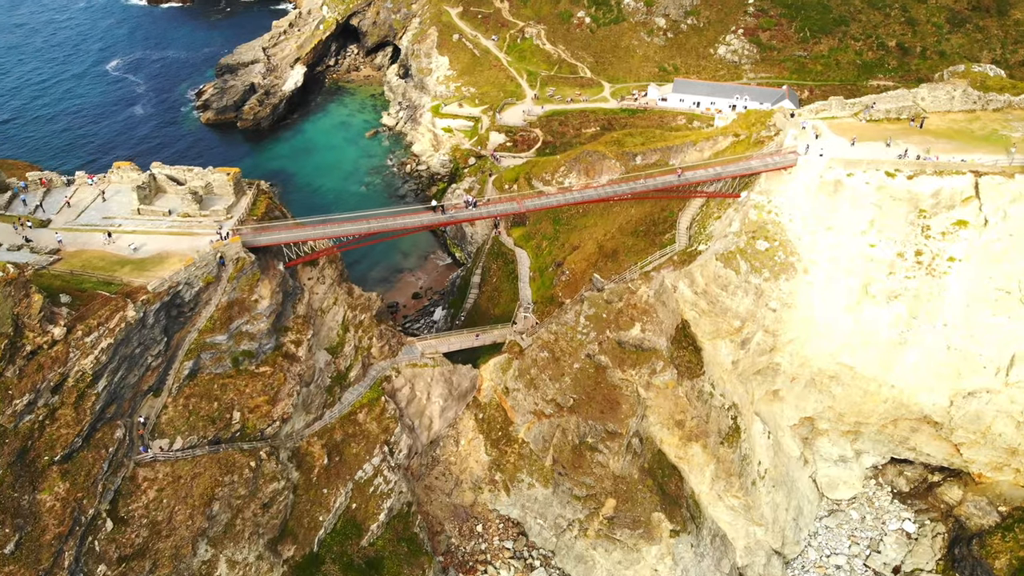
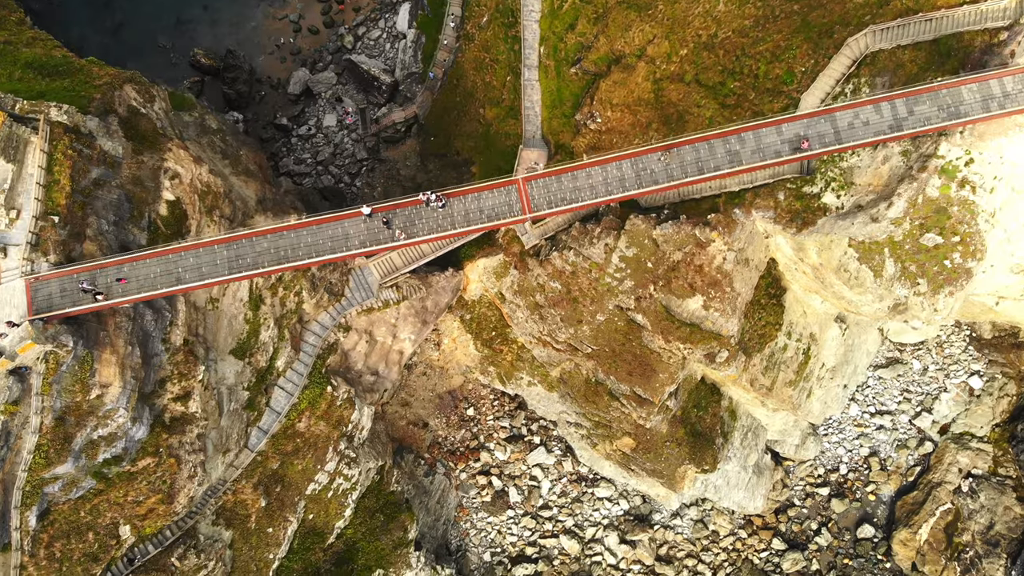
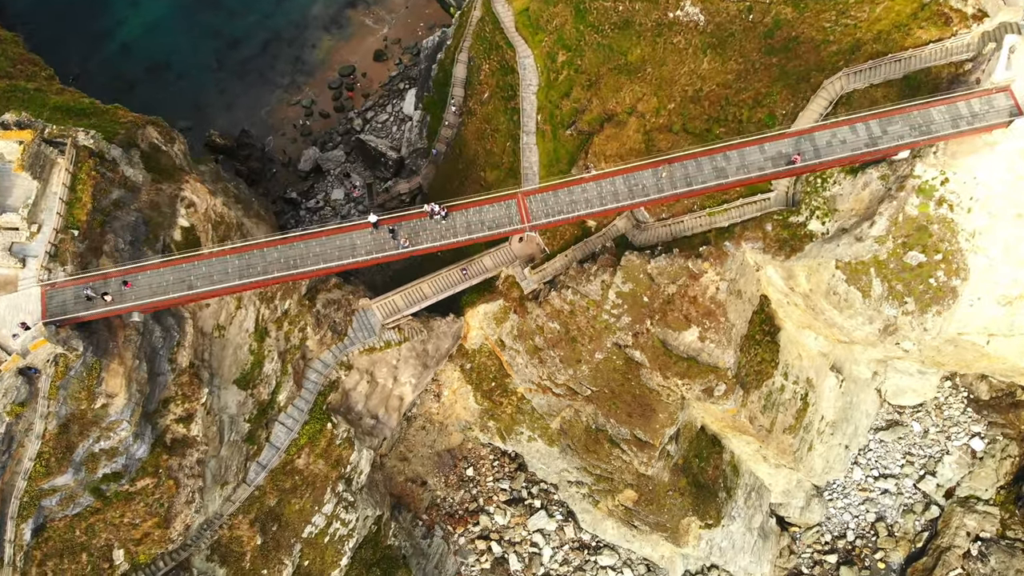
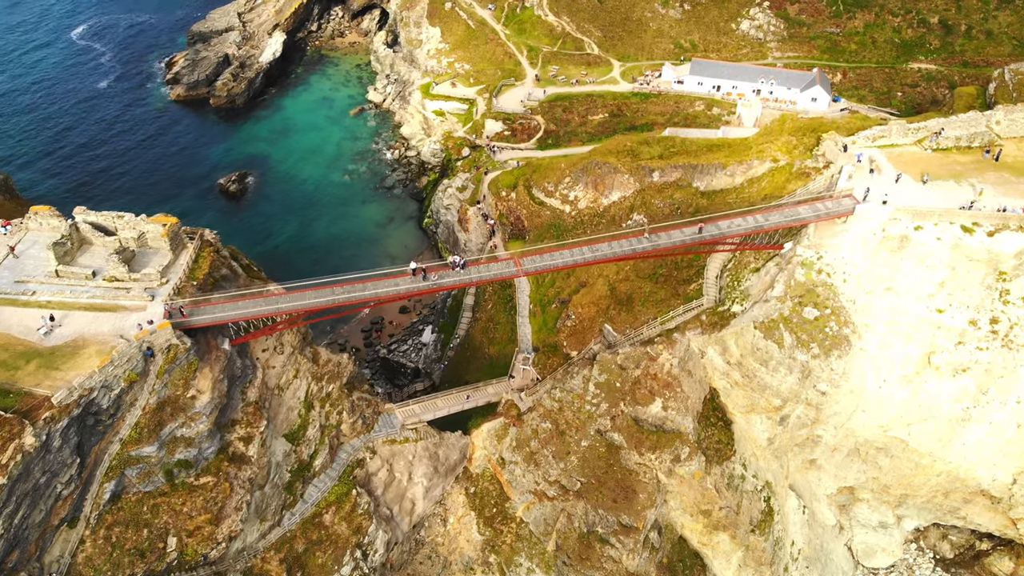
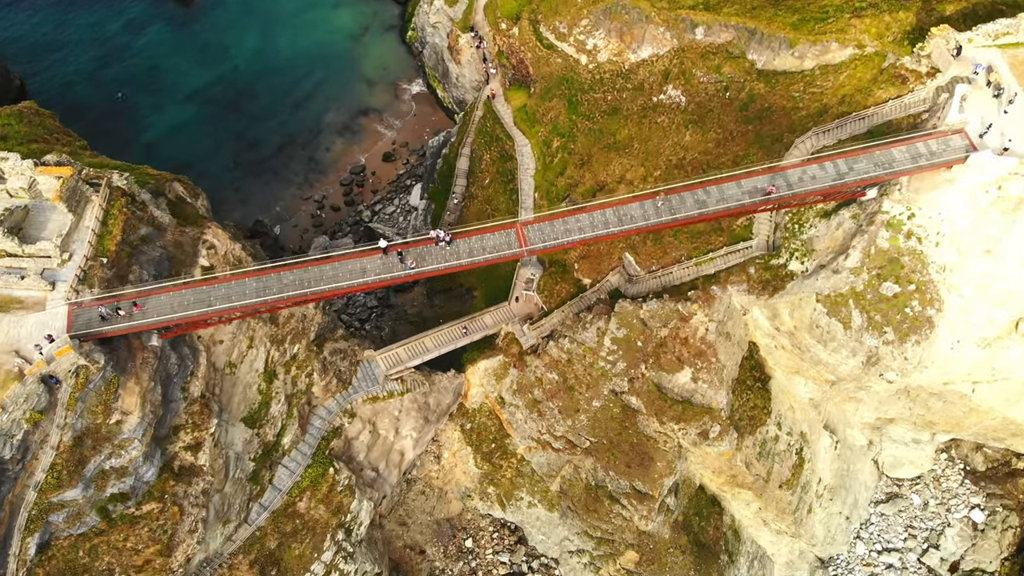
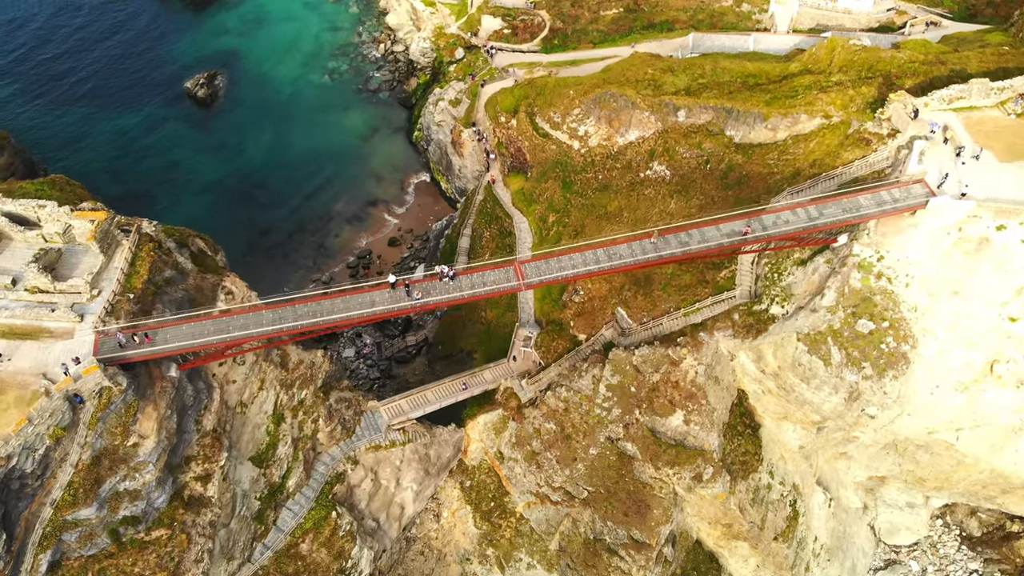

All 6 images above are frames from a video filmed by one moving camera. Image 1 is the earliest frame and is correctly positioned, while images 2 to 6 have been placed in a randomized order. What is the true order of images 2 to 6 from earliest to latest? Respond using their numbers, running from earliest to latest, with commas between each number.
4, 6, 5, 3, 2
